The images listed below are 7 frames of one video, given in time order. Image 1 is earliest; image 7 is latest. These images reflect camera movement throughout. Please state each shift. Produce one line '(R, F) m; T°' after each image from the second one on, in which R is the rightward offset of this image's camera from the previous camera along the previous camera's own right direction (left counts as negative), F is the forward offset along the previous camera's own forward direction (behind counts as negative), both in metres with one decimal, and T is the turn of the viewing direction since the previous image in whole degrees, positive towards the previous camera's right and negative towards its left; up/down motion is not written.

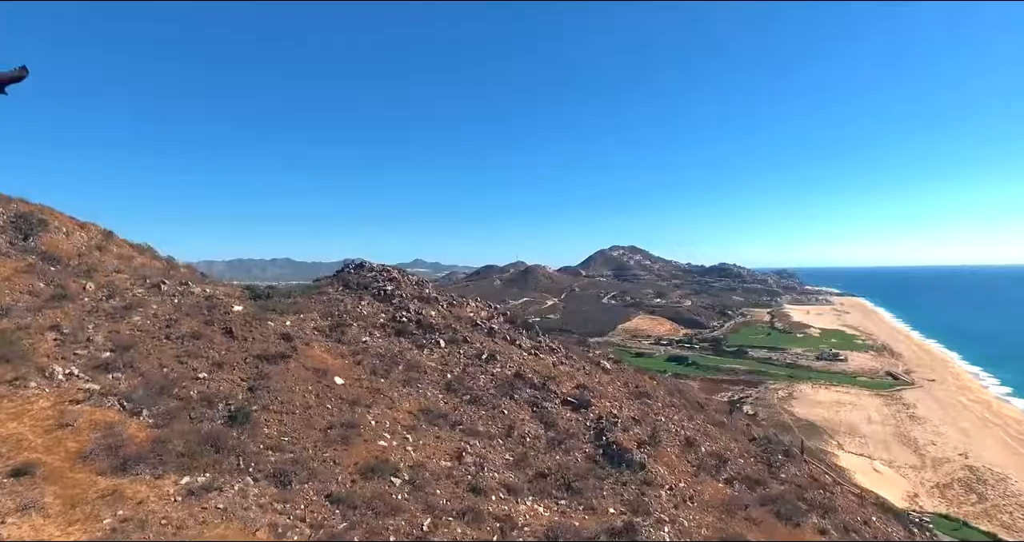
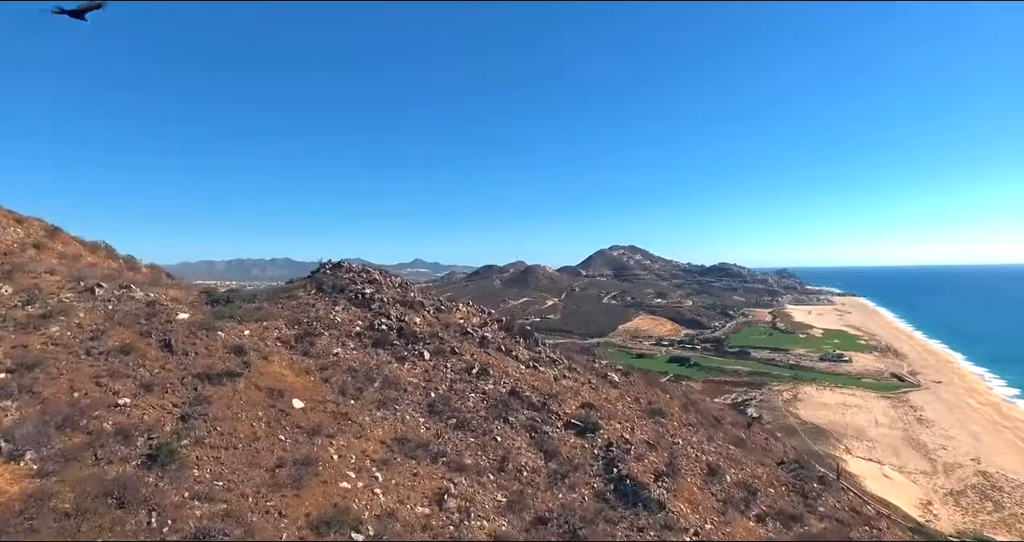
(+0.2, +2.7) m; 0°
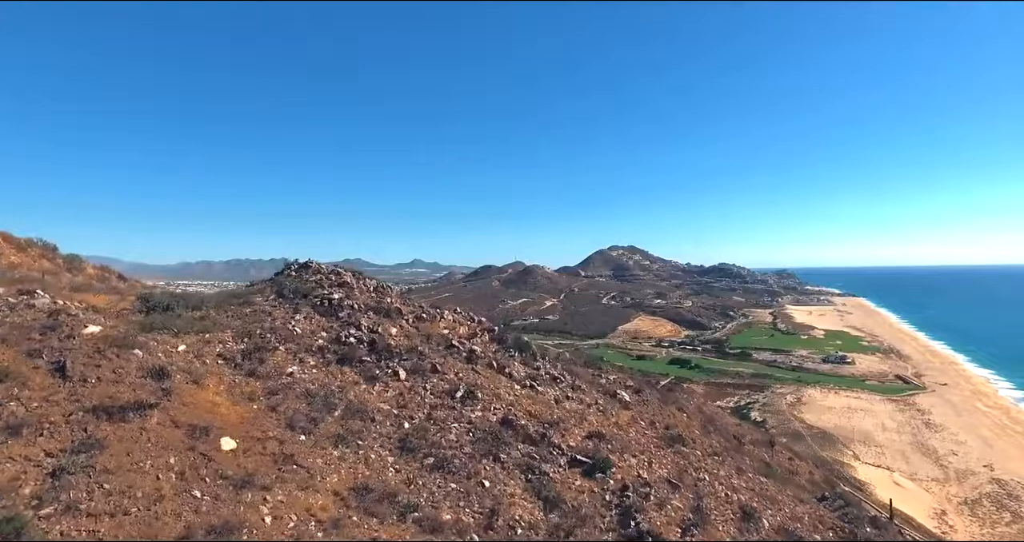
(+0.2, +3.0) m; 0°
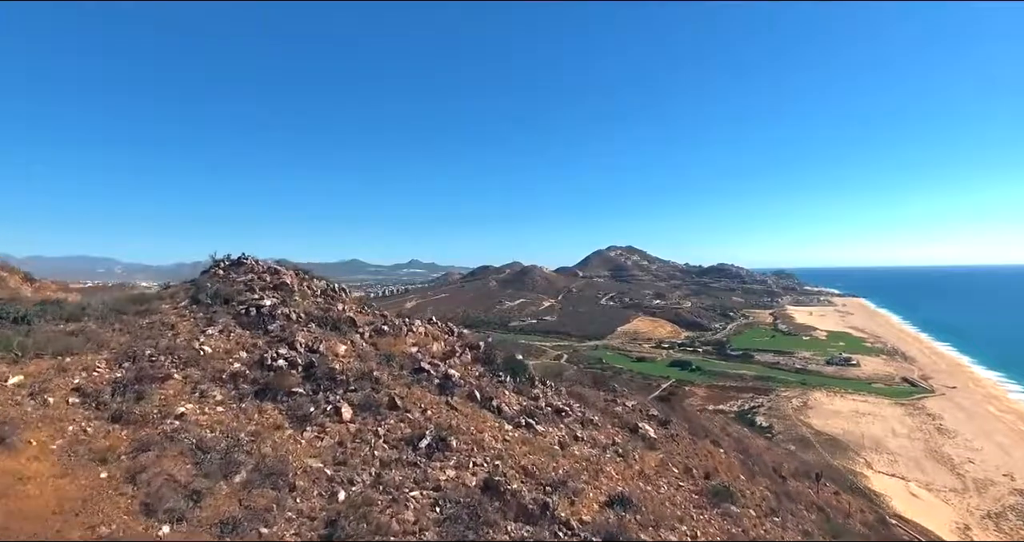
(+0.2, +4.2) m; 0°
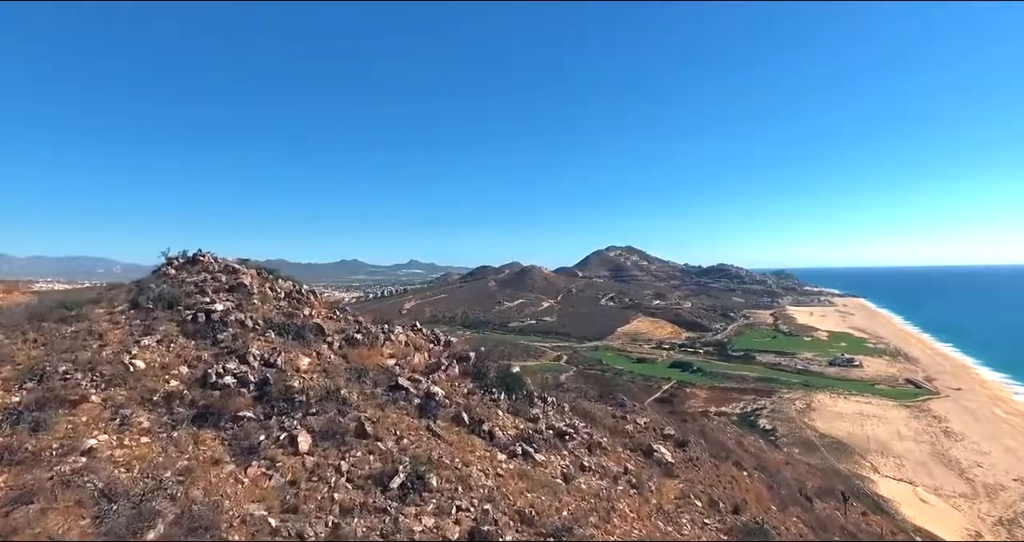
(+0.1, +1.9) m; 0°
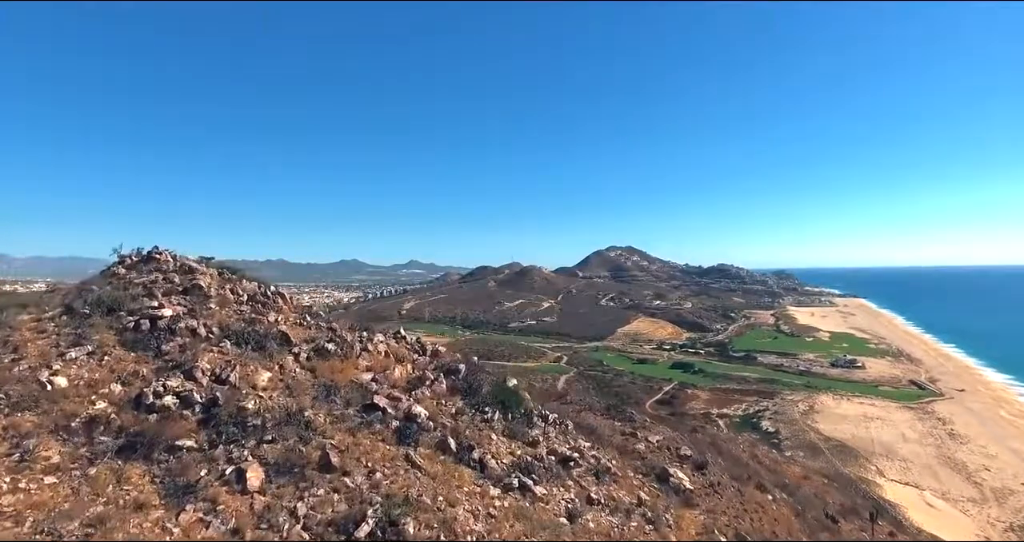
(+0.1, +1.5) m; 0°
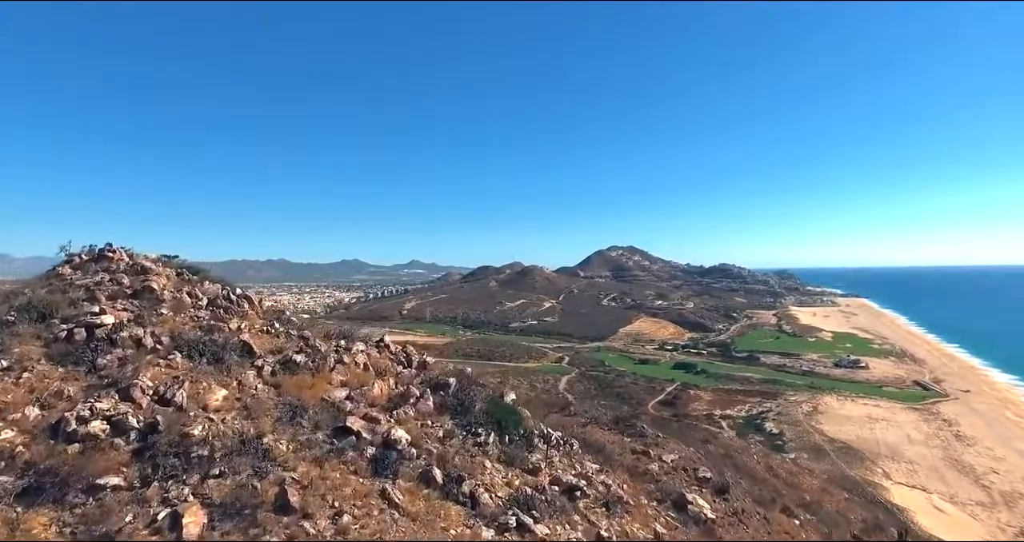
(+0.1, +1.3) m; 0°
